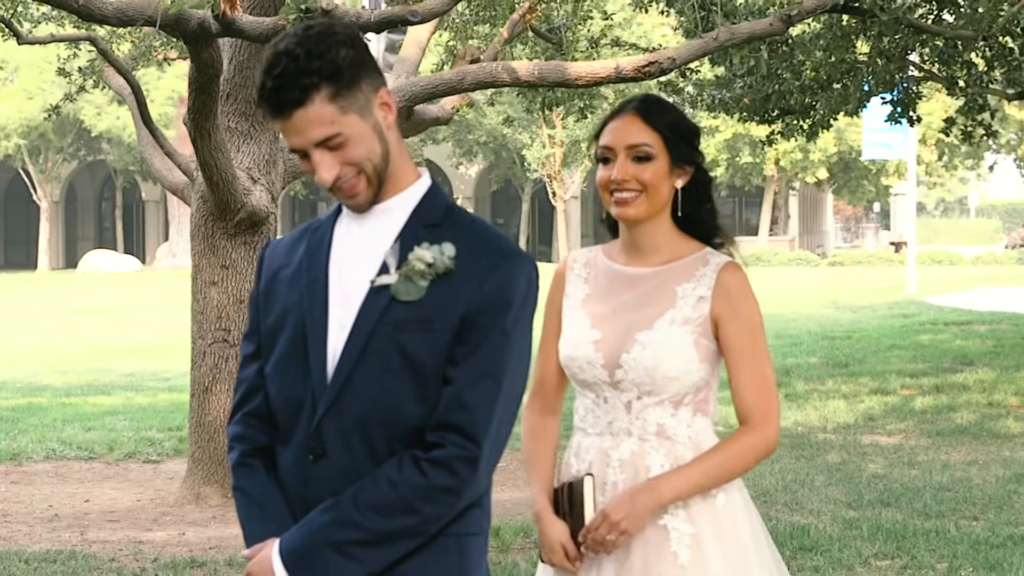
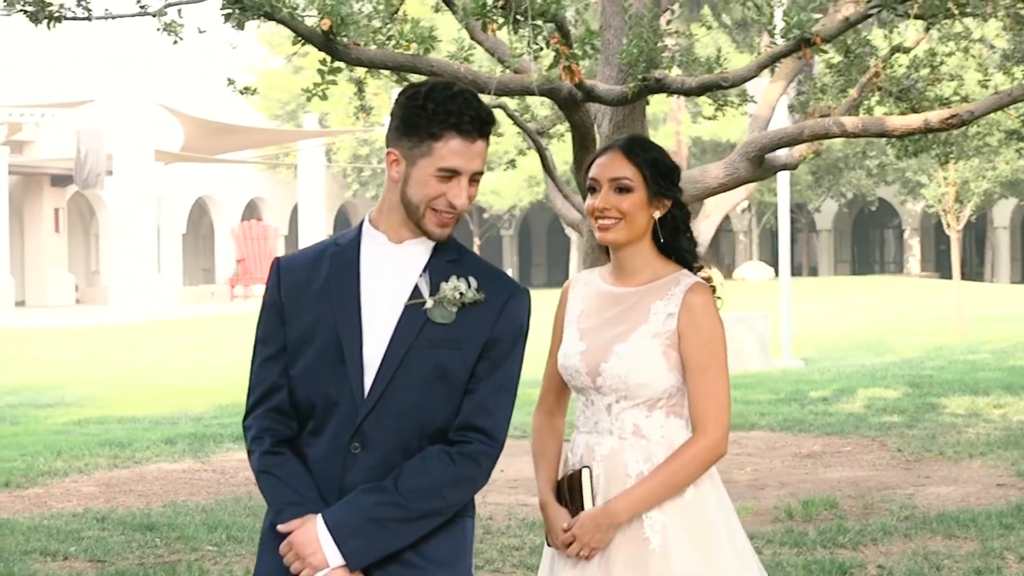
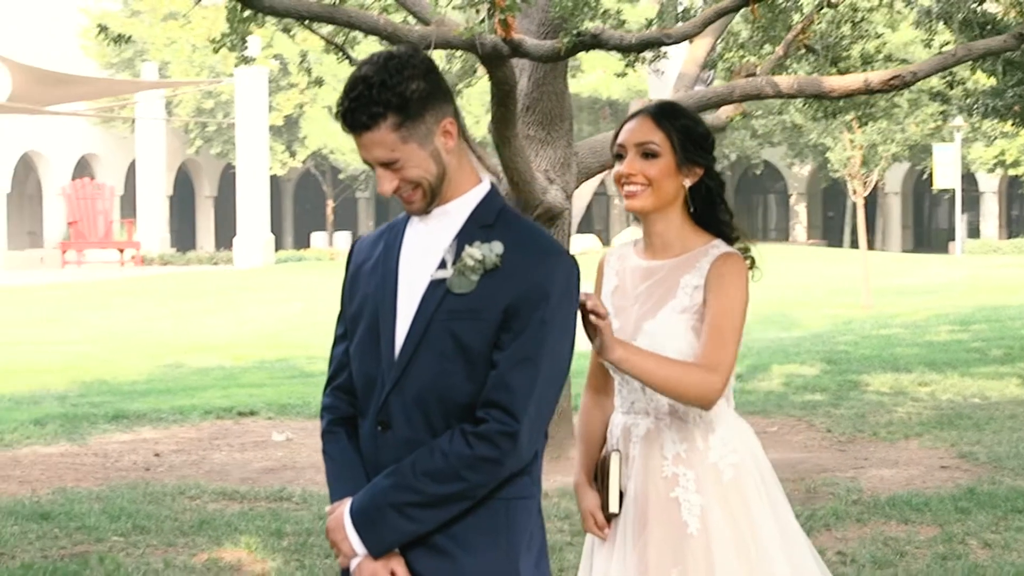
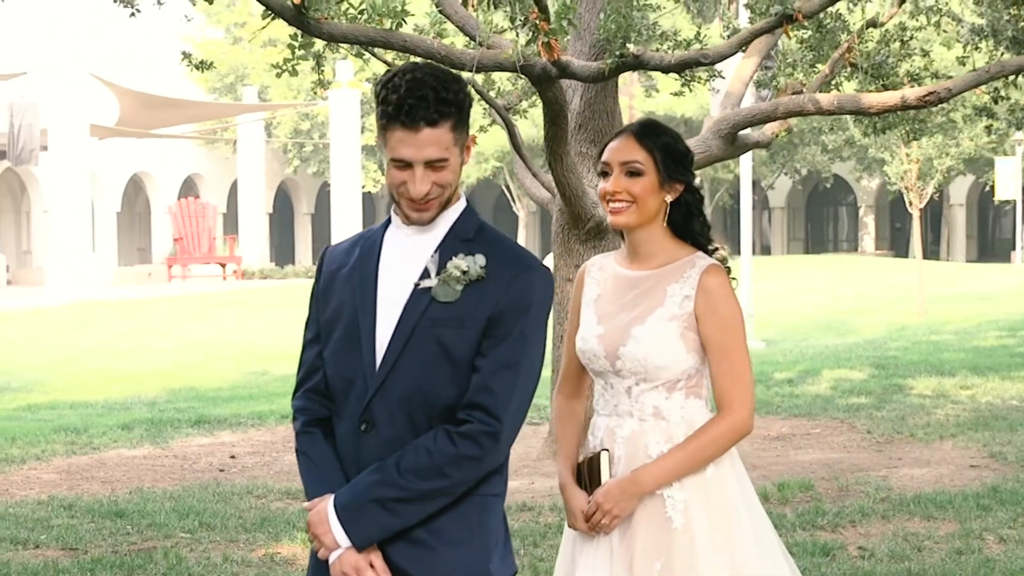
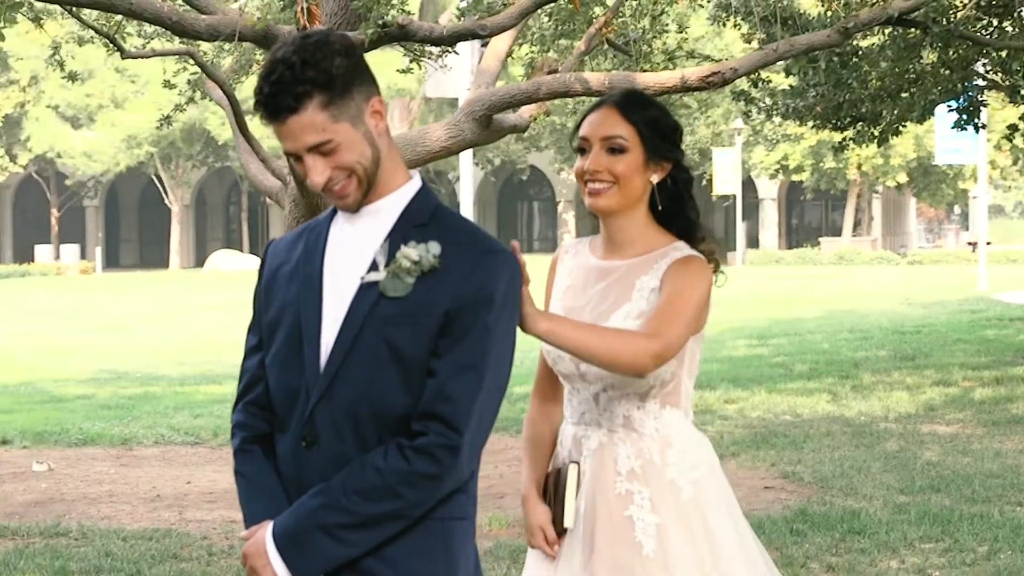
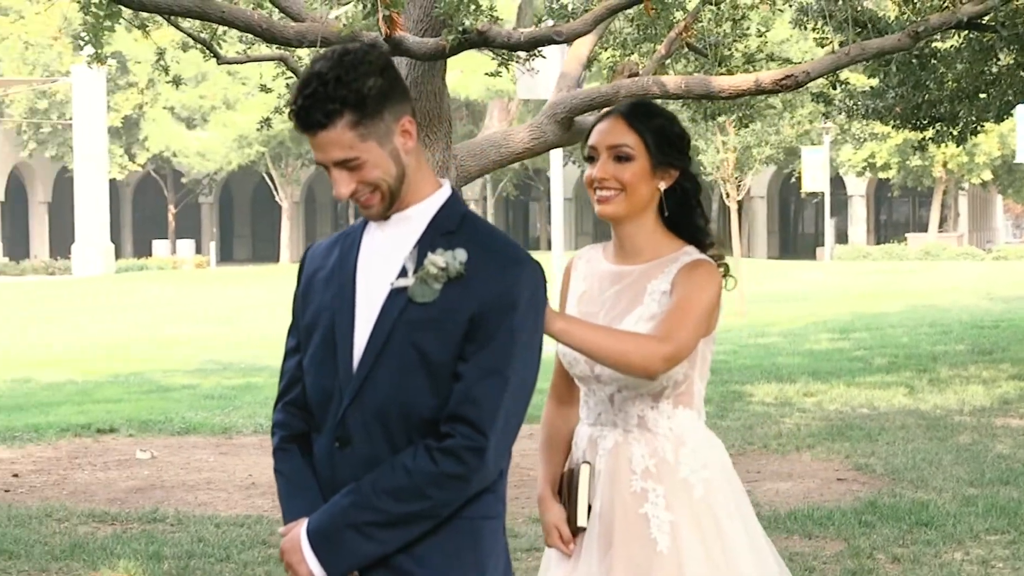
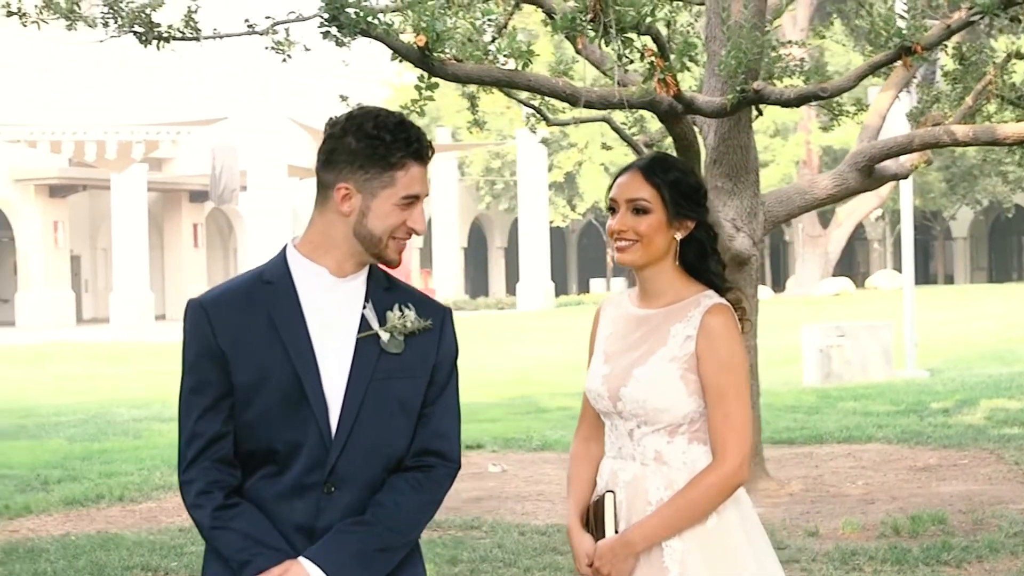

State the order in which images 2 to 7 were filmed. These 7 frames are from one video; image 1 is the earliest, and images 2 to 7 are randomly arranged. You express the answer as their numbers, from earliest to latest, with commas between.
5, 6, 3, 4, 2, 7
